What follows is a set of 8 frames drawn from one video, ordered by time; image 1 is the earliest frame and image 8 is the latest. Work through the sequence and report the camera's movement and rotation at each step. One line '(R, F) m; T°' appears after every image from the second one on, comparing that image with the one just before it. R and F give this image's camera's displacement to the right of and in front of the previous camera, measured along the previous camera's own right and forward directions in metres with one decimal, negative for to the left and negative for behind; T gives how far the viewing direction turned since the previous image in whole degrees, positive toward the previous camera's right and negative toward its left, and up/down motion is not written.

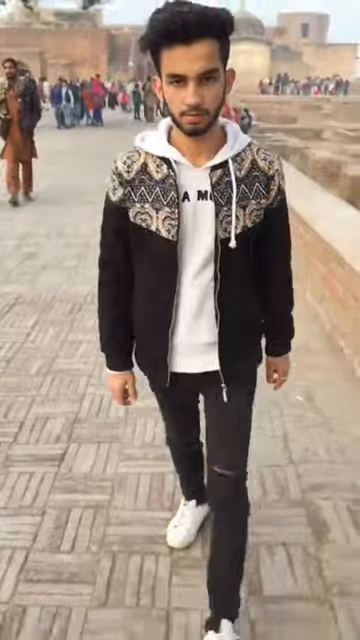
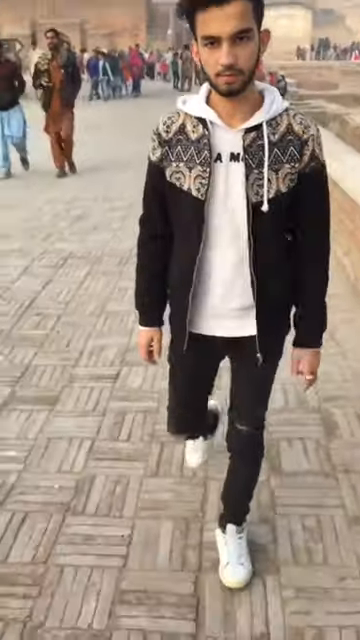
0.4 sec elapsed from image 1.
(0.0, -0.5) m; -4°
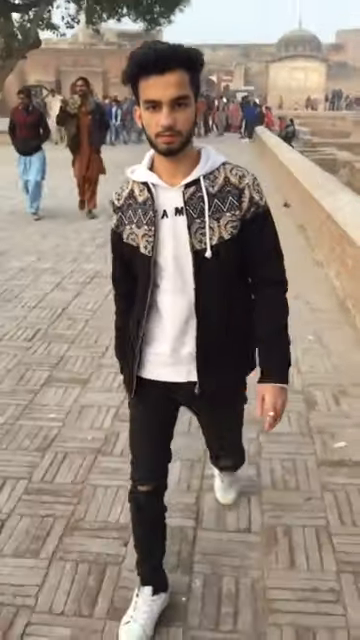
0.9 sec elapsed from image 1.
(0.0, -0.7) m; -1°
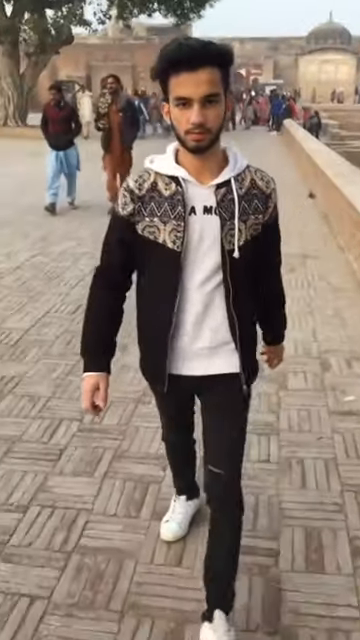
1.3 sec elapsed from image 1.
(0.0, -0.5) m; -2°
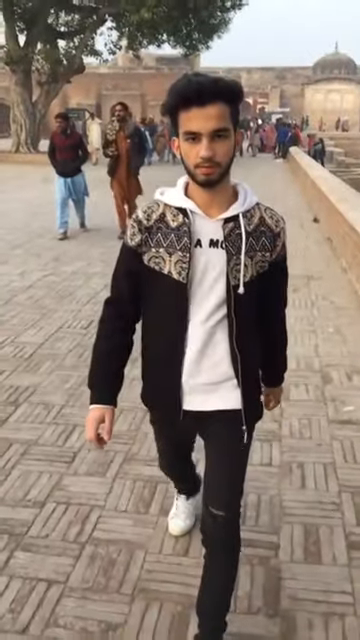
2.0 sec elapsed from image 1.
(0.0, -0.2) m; -1°
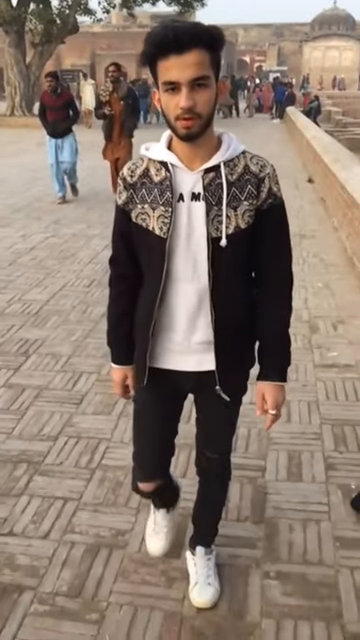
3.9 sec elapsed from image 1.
(0.0, -0.3) m; 0°
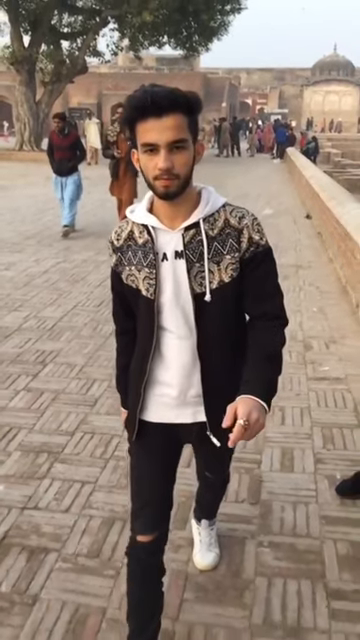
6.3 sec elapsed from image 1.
(0.0, -0.4) m; 0°
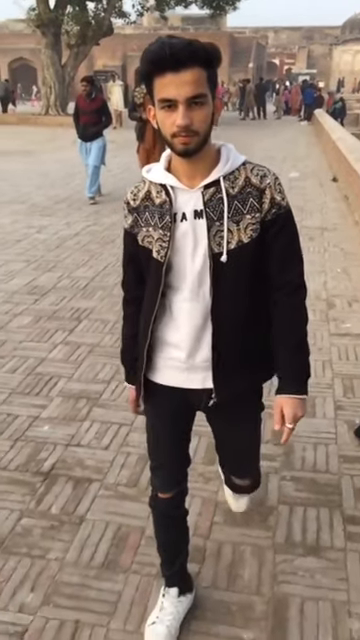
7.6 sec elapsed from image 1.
(0.0, -0.2) m; -2°
